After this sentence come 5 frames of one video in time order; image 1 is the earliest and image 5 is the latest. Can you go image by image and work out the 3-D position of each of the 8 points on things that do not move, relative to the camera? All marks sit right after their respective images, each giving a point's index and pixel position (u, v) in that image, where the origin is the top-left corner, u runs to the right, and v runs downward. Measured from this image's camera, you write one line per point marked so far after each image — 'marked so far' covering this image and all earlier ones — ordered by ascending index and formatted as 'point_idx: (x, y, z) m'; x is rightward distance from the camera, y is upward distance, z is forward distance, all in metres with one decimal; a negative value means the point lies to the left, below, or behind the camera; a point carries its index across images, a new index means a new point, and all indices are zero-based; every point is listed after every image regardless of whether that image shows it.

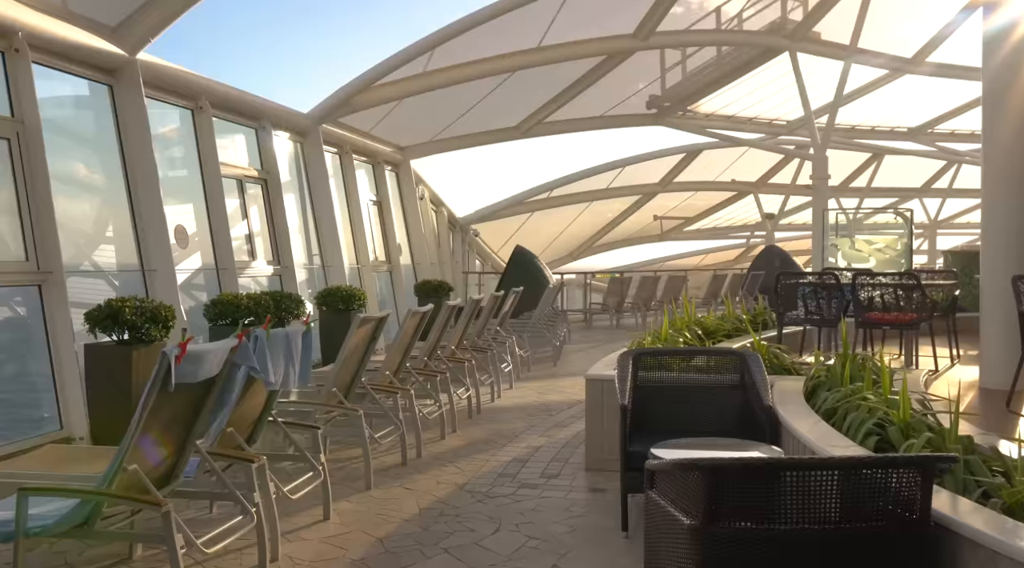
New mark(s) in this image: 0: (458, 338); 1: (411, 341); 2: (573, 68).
0: (-0.6, -0.6, +8.5) m
1: (-0.9, -0.5, +6.8) m
2: (+1.1, +3.9, +13.8) m
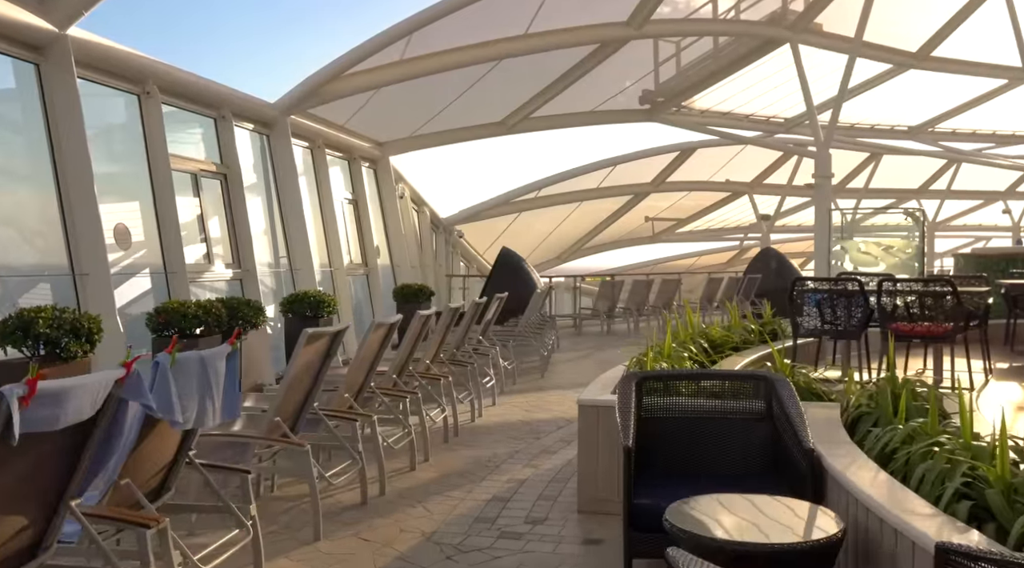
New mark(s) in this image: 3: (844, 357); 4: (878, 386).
0: (-0.8, -0.6, +7.6) m
1: (-1.0, -0.6, +5.9) m
2: (+0.8, +3.8, +12.9) m
3: (+3.2, -0.7, +7.3) m
4: (+2.1, -0.6, +4.4) m
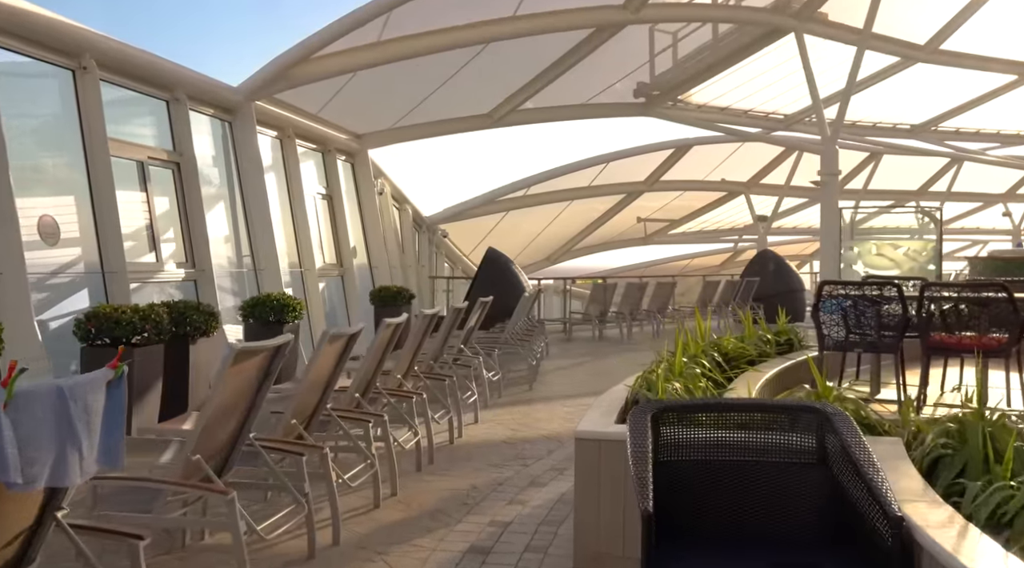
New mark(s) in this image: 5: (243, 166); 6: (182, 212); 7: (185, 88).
0: (-0.9, -0.7, +6.7) m
1: (-1.1, -0.6, +5.0) m
2: (+0.6, +3.7, +12.0) m
3: (+3.0, -0.7, +6.5) m
4: (+2.0, -0.6, +3.5) m
5: (-3.6, +1.6, +10.5) m
6: (-3.9, +0.8, +9.1) m
7: (-3.8, +2.3, +9.1) m
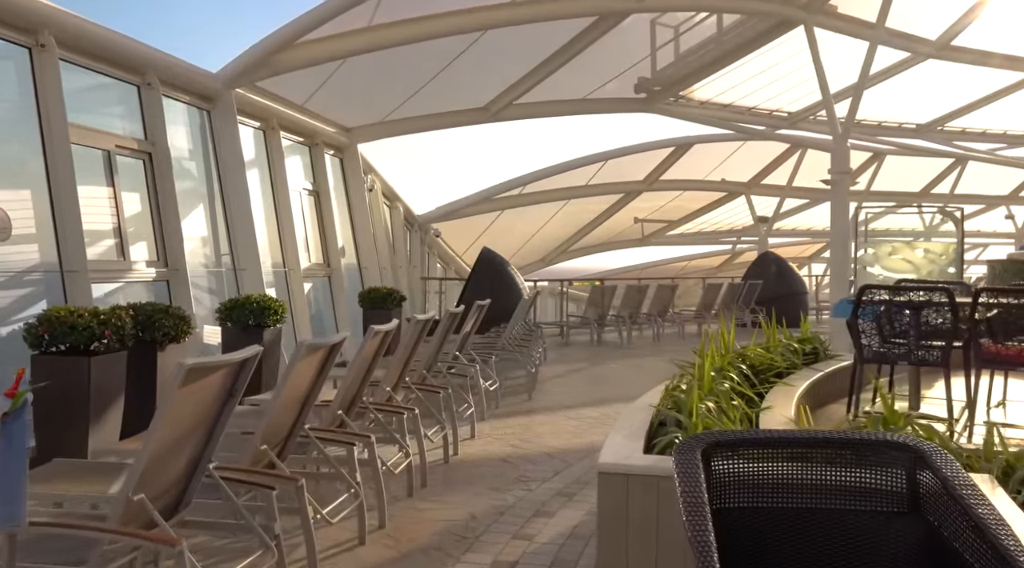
0: (-0.9, -0.7, +6.0) m
1: (-1.1, -0.6, +4.3) m
2: (+0.6, +3.7, +11.4) m
3: (+3.0, -0.8, +5.9) m
4: (+2.0, -0.6, +2.9) m
5: (-3.7, +1.6, +9.8) m
6: (-3.9, +0.8, +8.4) m
7: (-3.8, +2.3, +8.4) m
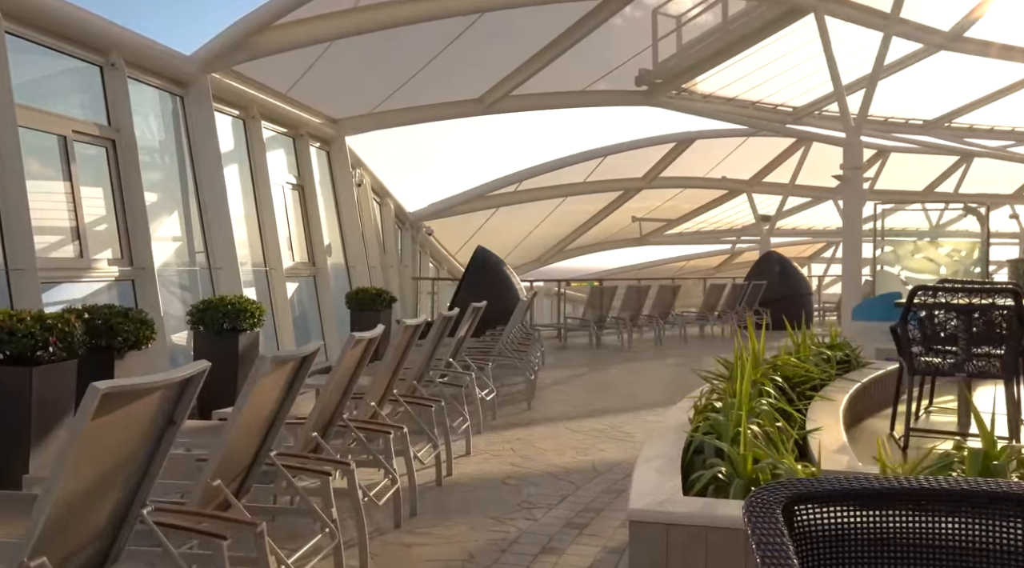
0: (-0.9, -0.7, +5.3) m
1: (-1.1, -0.6, +3.6) m
2: (+0.6, +3.7, +10.8) m
3: (+3.0, -0.8, +5.2) m
4: (+2.1, -0.6, +2.2) m
5: (-3.7, +1.6, +9.1) m
6: (-3.9, +0.8, +7.7) m
7: (-3.8, +2.3, +7.7) m
